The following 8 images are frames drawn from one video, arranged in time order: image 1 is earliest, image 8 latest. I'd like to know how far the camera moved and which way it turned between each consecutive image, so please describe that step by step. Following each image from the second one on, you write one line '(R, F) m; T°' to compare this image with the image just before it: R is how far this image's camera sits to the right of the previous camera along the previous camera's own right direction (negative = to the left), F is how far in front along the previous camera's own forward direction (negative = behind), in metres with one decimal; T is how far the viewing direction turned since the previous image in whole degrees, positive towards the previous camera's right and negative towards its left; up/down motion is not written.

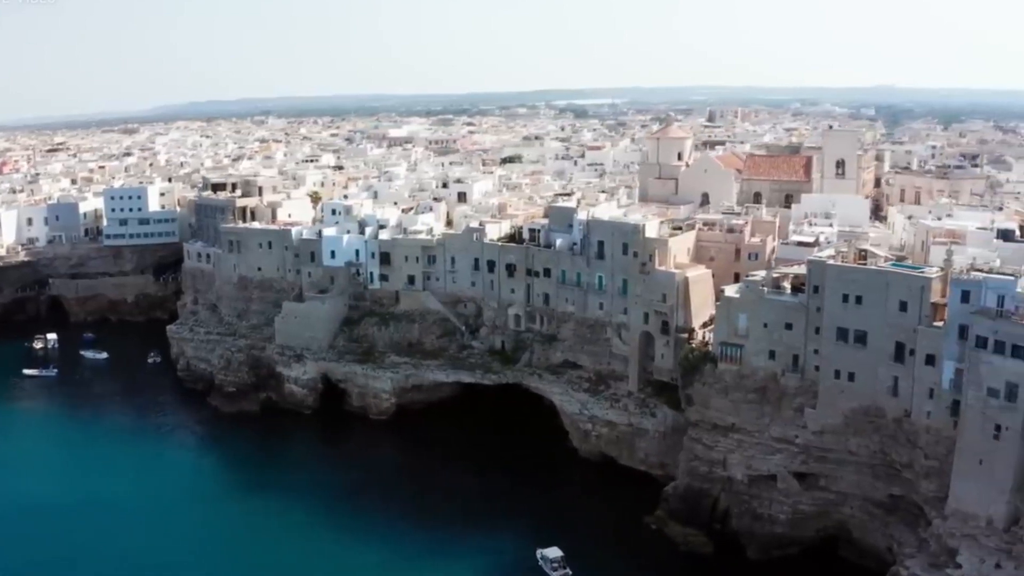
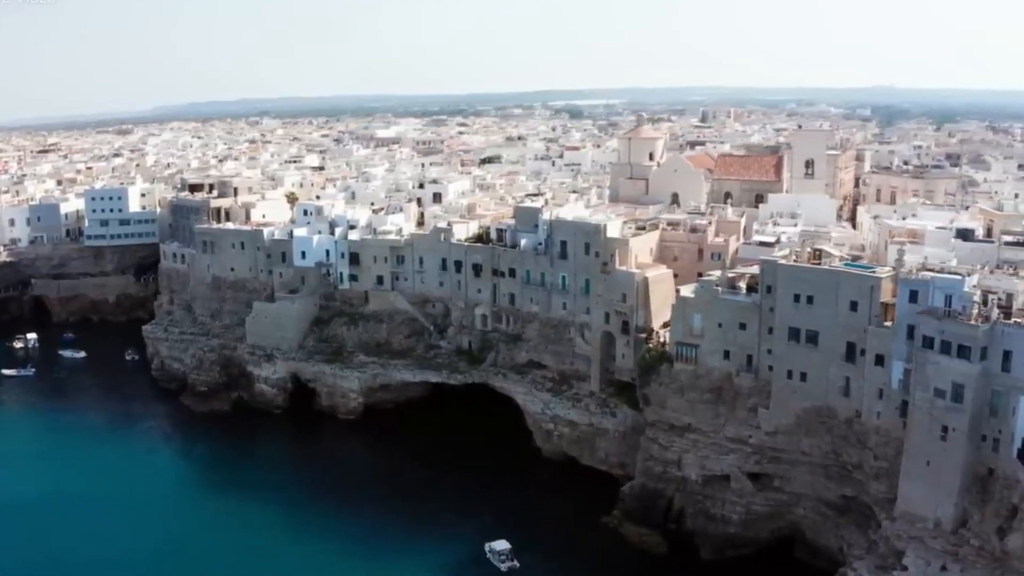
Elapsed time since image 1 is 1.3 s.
(+2.6, 0.0) m; -1°
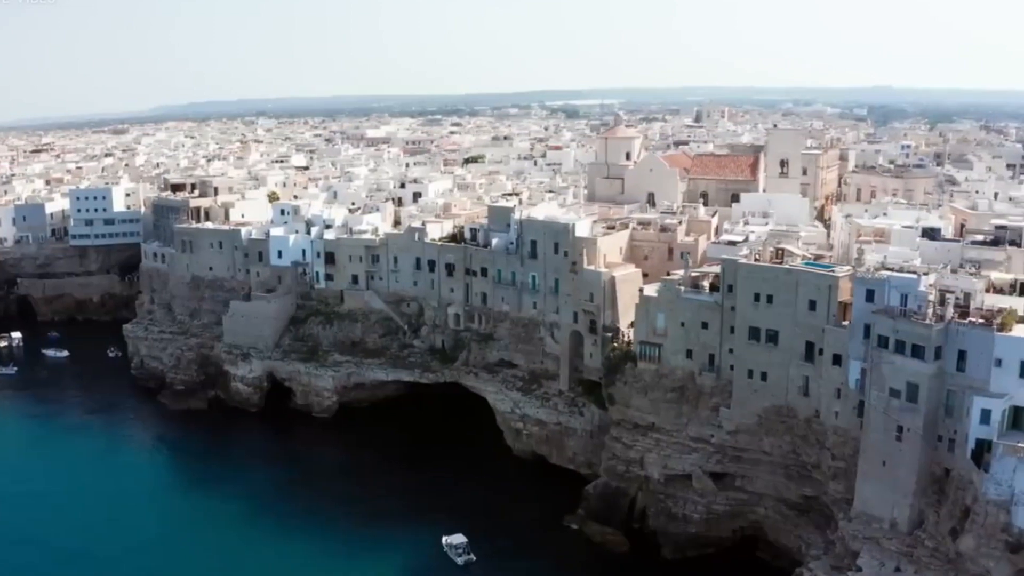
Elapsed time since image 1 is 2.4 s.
(+2.1, -0.1) m; -1°
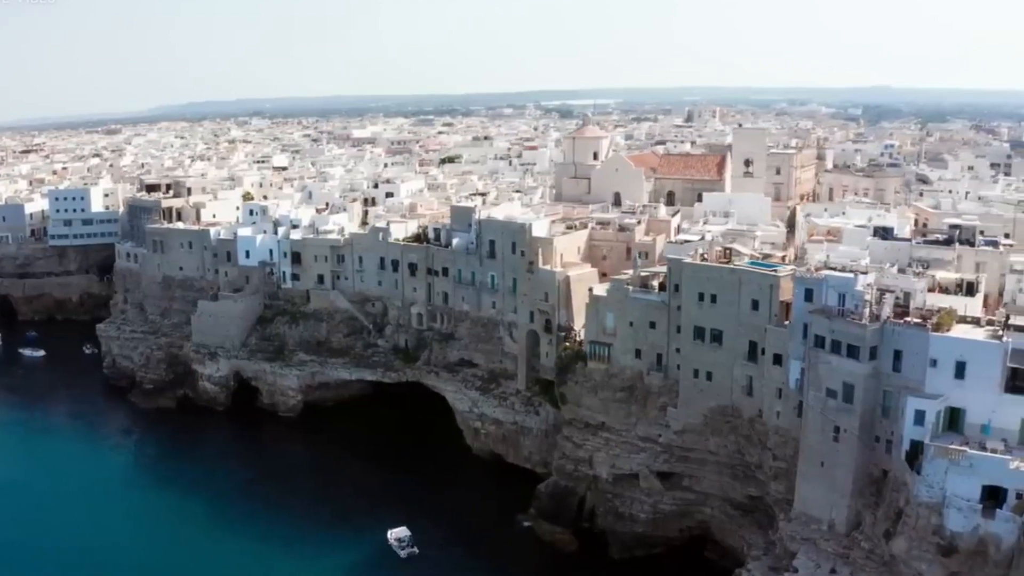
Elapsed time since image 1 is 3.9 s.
(+2.9, -0.1) m; -1°
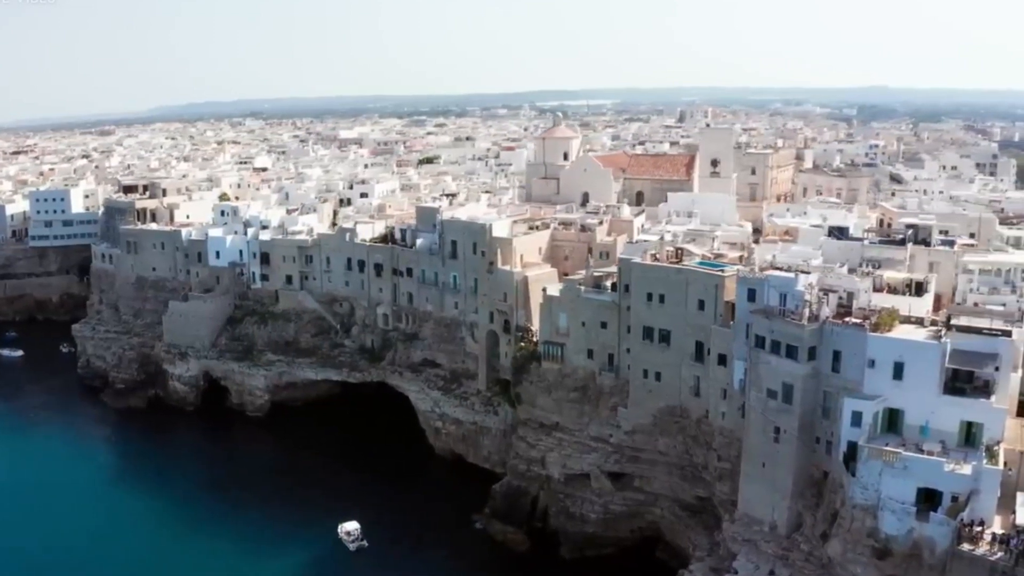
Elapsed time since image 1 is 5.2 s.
(+2.7, 0.0) m; -1°
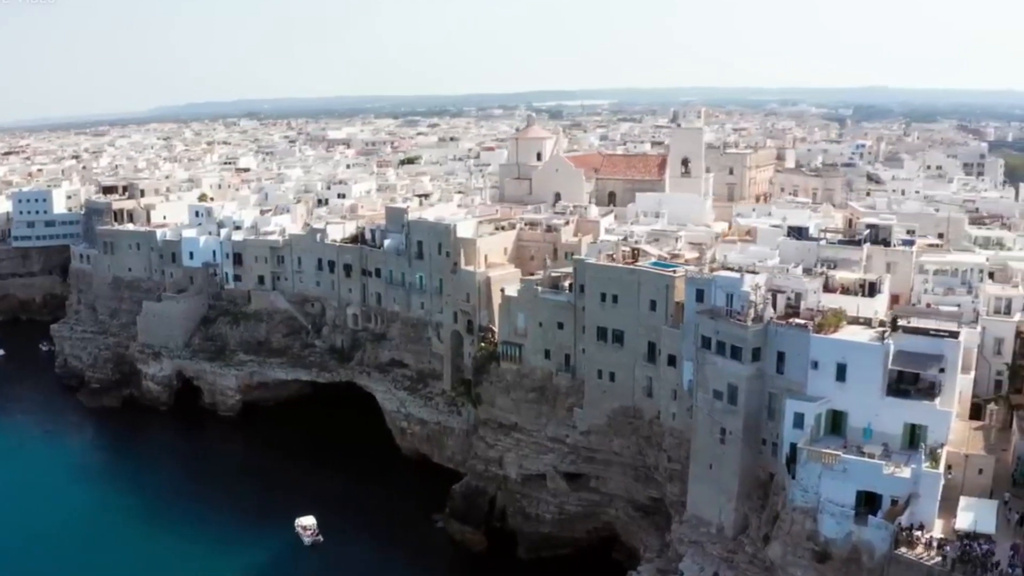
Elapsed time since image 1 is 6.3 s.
(+2.4, 0.0) m; -1°
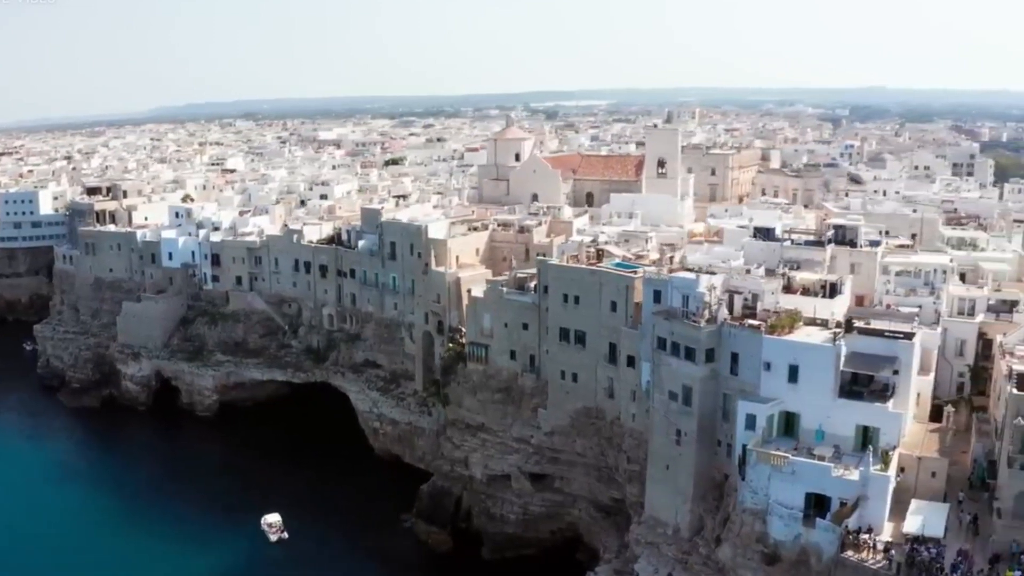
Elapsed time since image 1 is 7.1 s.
(+1.9, -0.1) m; -1°
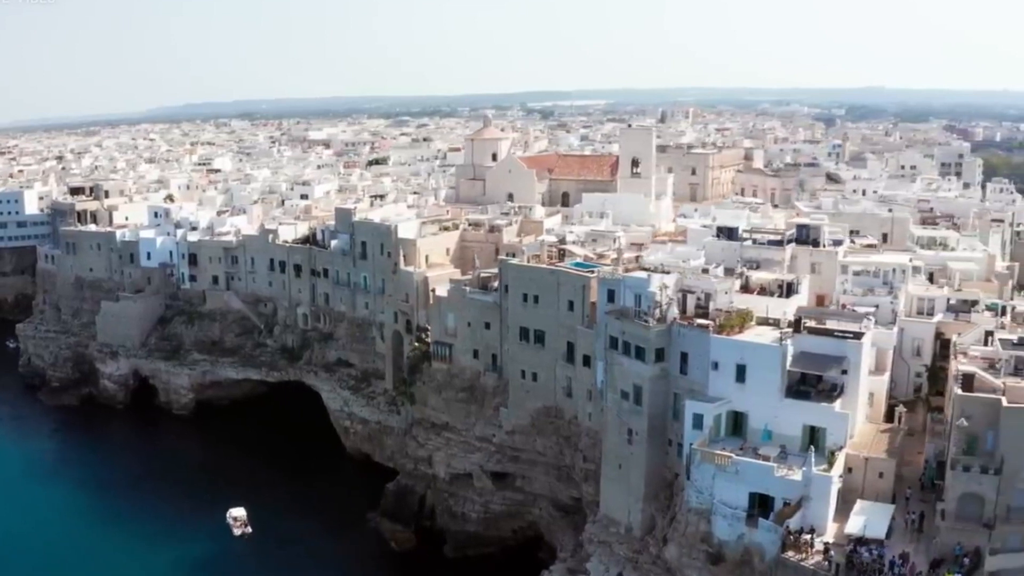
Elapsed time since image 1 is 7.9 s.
(+2.1, -0.1) m; -1°
